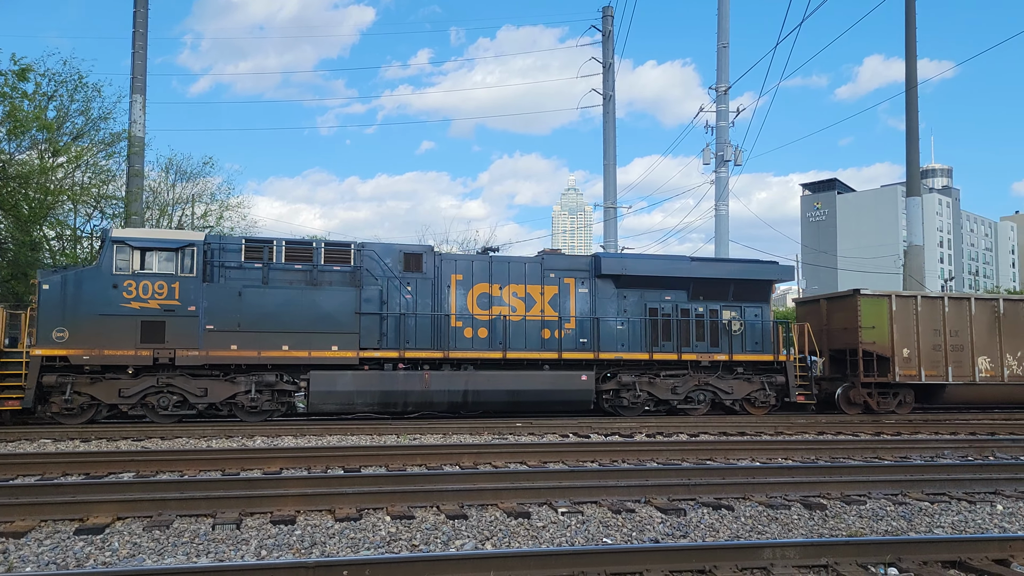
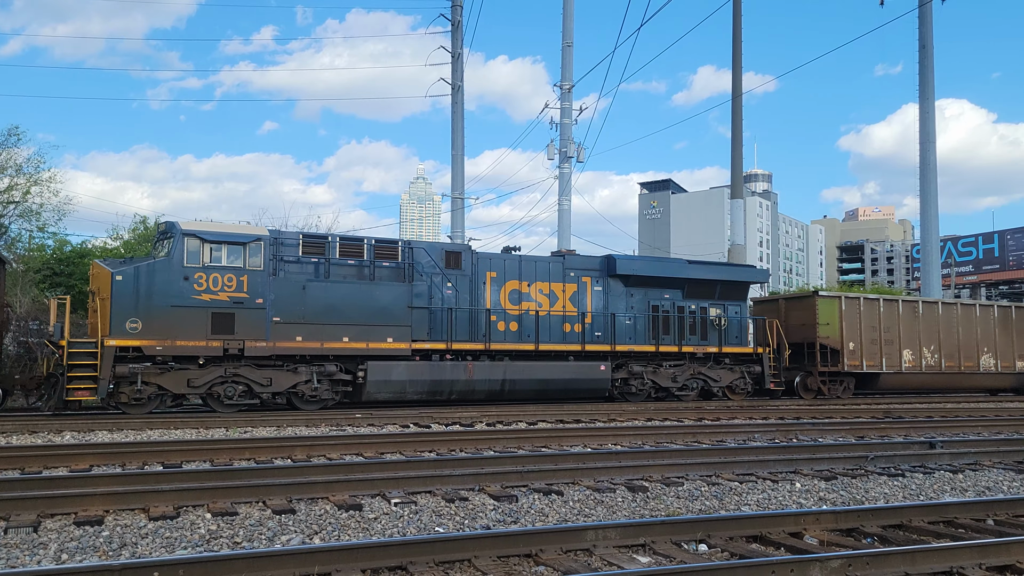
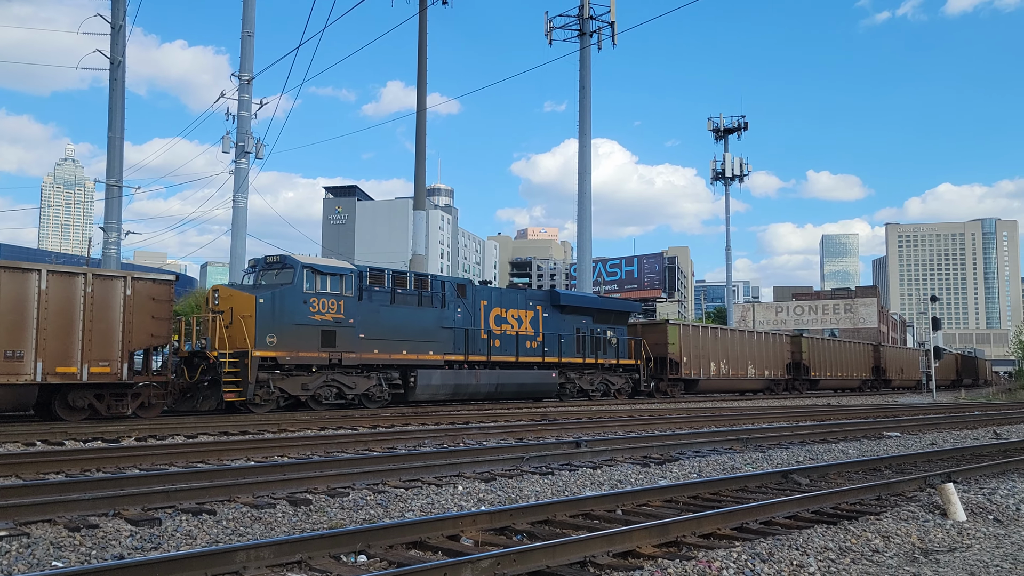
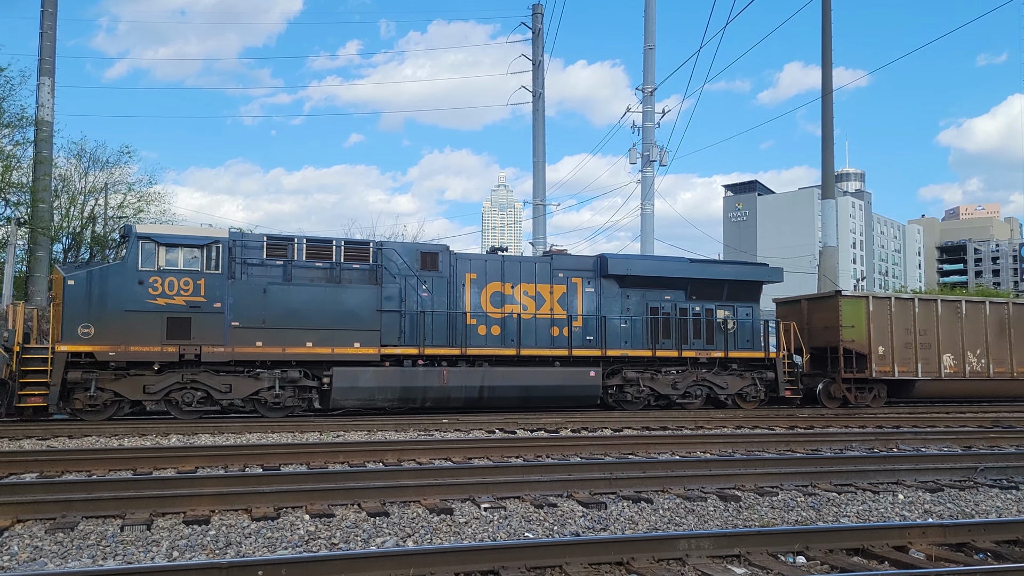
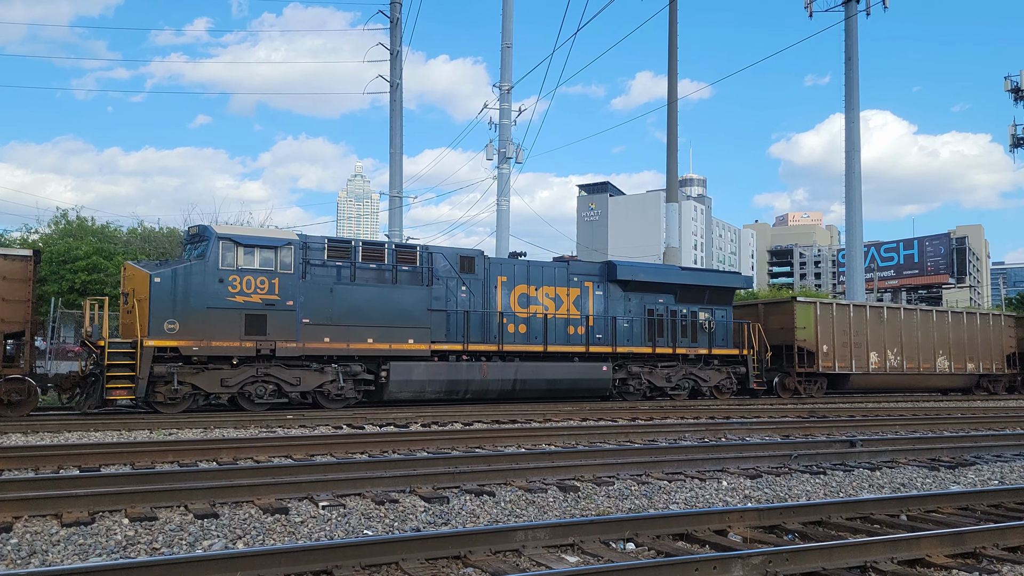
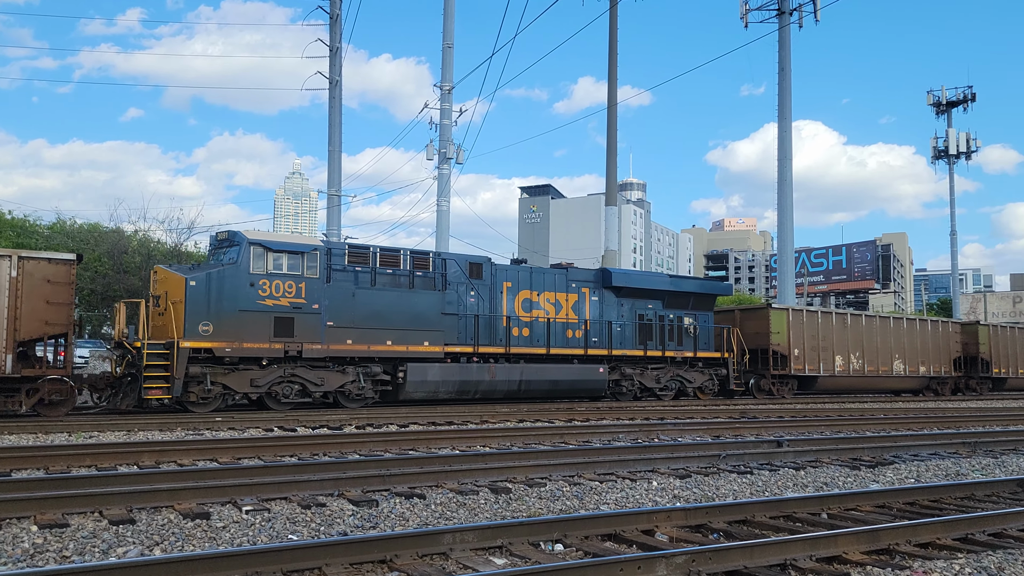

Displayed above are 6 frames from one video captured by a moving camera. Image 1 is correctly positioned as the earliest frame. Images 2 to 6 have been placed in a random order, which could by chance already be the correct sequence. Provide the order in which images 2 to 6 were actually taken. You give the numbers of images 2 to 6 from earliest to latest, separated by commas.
4, 2, 5, 6, 3
